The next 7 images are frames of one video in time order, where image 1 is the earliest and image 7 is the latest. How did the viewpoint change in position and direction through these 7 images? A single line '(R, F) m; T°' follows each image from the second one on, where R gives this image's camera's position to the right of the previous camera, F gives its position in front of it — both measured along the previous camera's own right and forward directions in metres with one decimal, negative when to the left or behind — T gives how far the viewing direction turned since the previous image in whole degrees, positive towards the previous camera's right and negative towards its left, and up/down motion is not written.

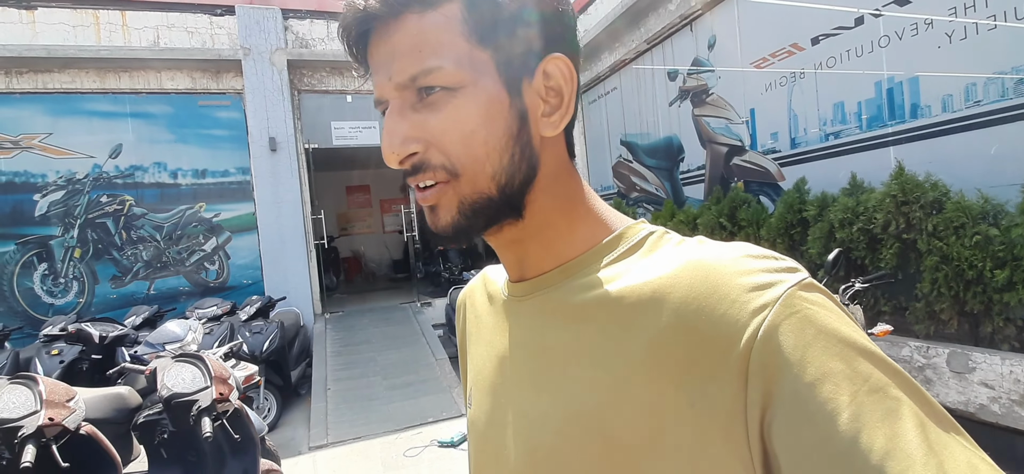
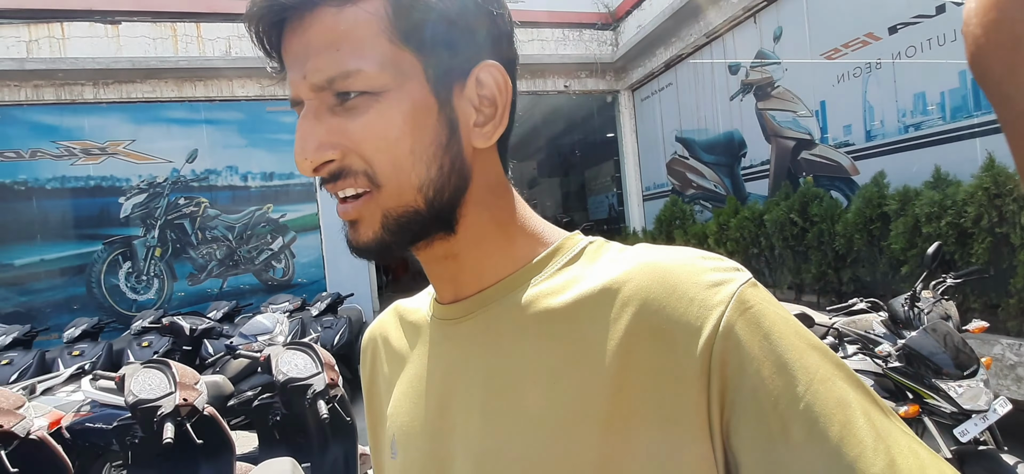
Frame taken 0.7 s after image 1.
(-0.1, 0.0) m; -5°
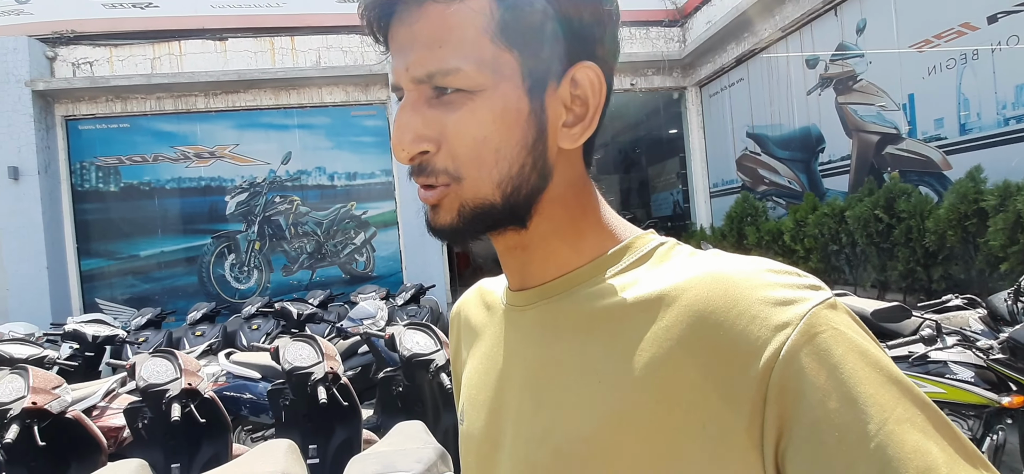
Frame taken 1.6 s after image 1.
(0.0, -0.3) m; -7°
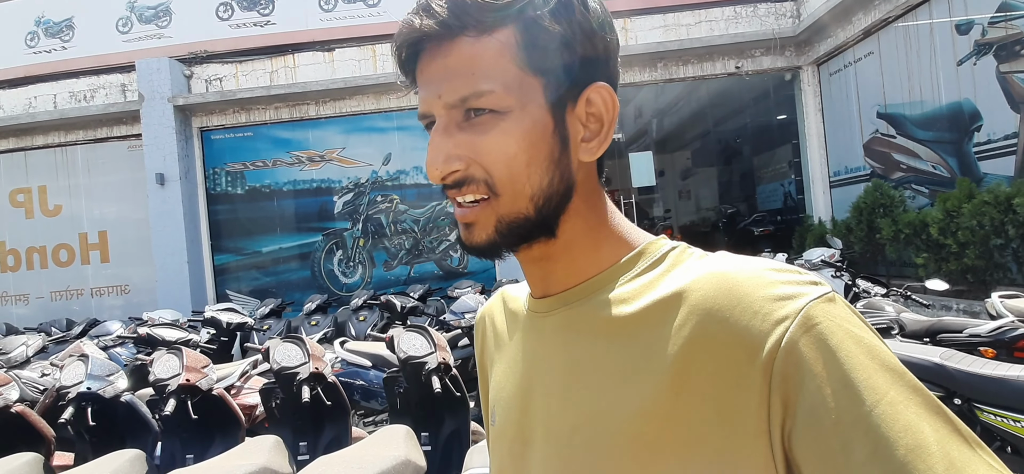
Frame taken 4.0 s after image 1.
(-0.1, +0.1) m; -9°
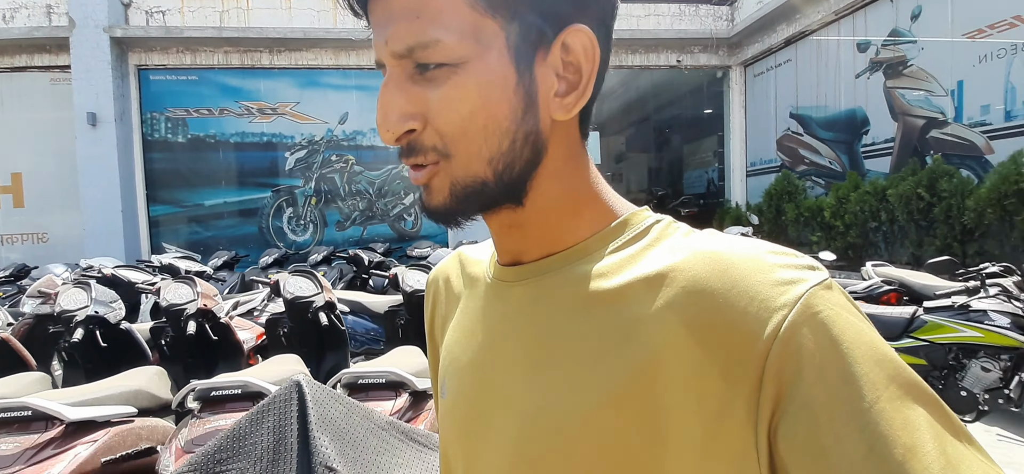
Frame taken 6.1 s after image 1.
(-0.4, -0.4) m; +8°
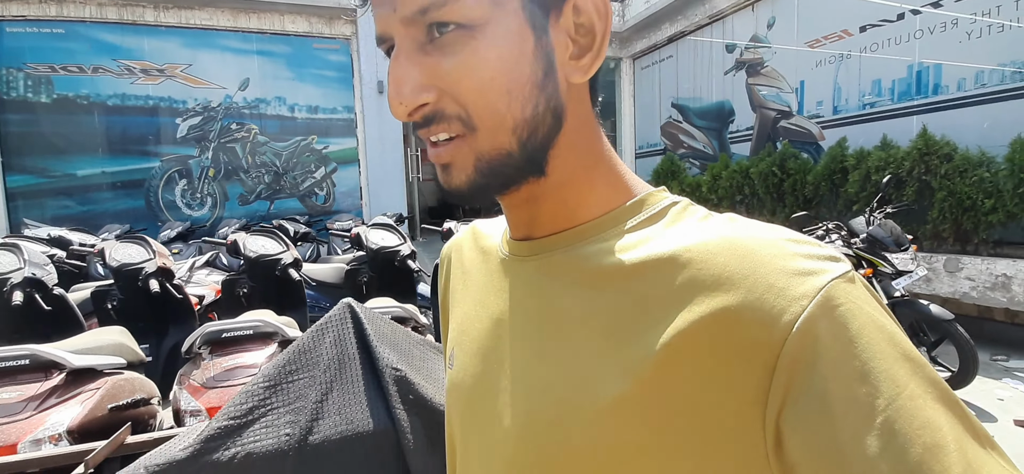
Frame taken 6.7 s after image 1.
(-0.5, -0.3) m; +13°
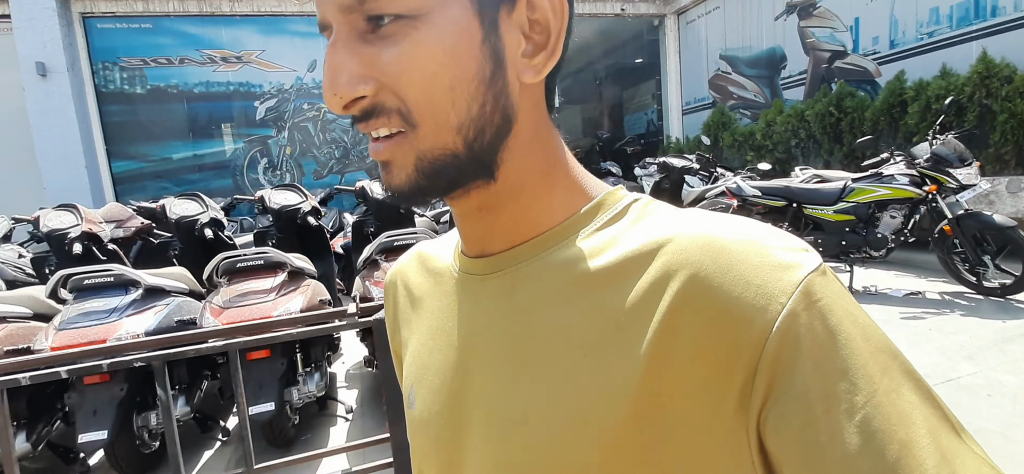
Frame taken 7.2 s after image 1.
(-0.4, -0.4) m; -3°
